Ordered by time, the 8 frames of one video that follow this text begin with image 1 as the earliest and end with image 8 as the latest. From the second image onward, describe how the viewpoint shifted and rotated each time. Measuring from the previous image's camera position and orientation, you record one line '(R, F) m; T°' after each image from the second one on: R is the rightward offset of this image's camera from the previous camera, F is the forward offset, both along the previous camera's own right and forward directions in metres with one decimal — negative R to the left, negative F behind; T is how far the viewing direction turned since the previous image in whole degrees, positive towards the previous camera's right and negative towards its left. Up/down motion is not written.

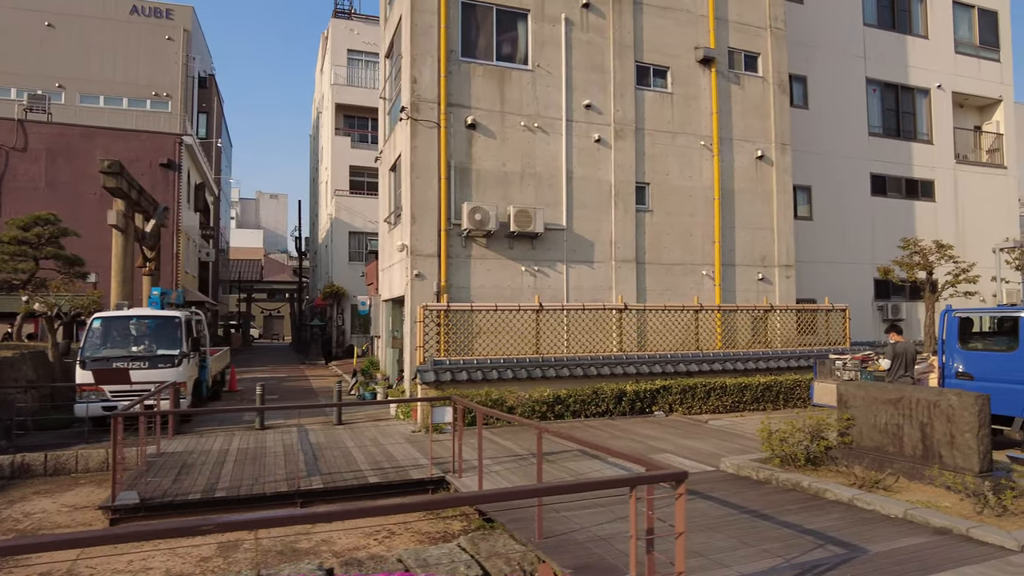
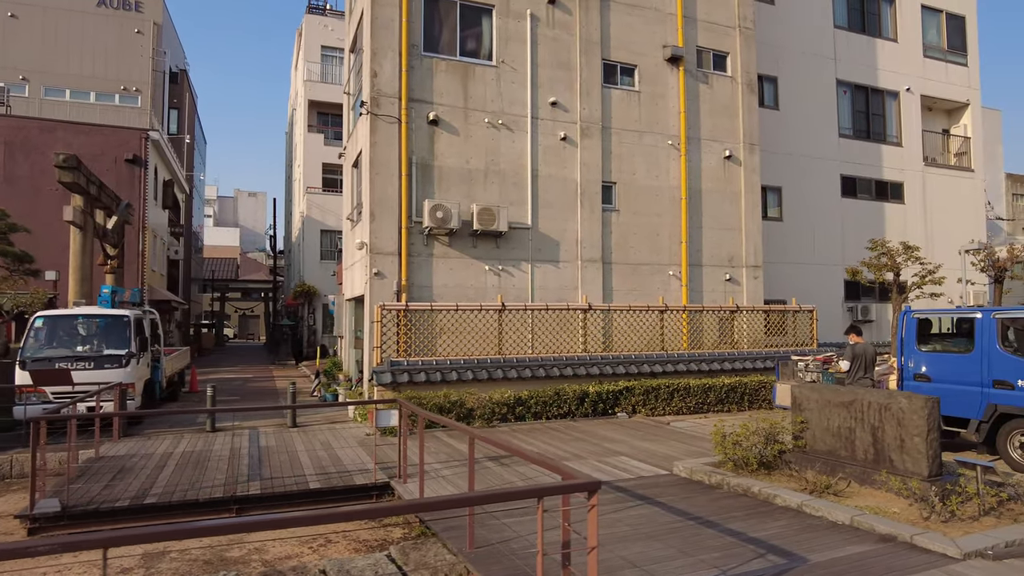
(+0.3, +0.2) m; +2°
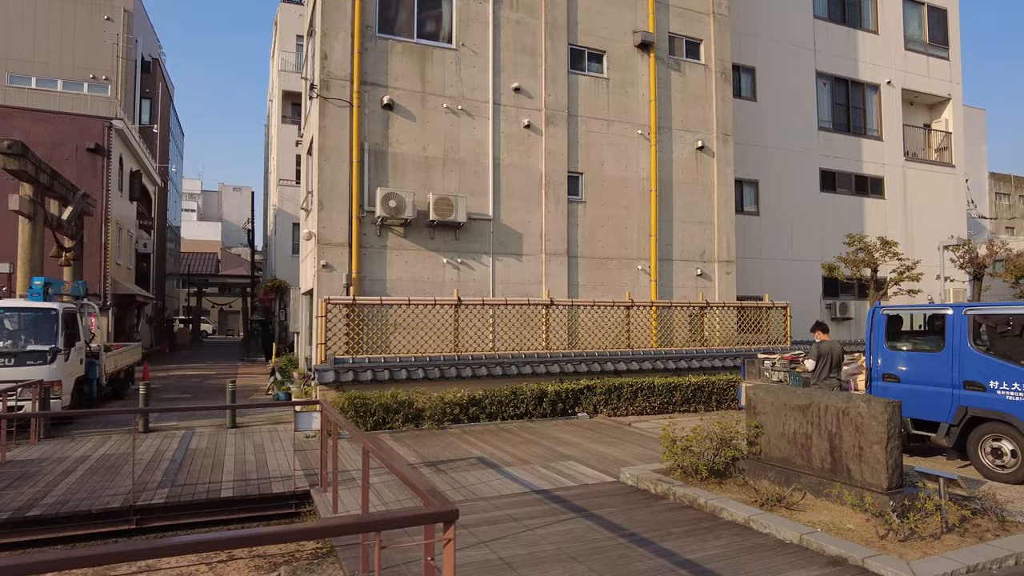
(+0.5, +0.5) m; +1°
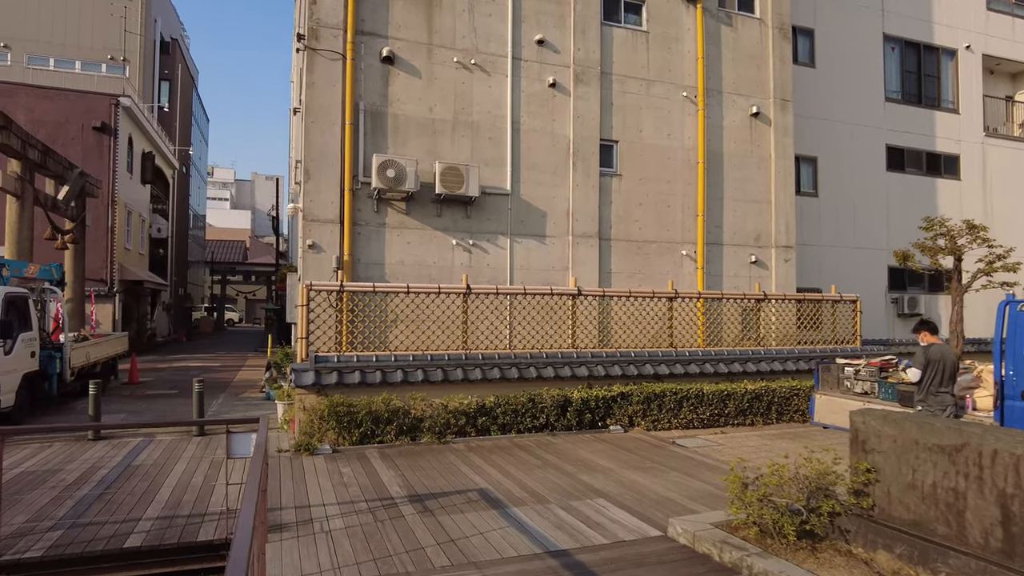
(+0.1, +1.5) m; -3°
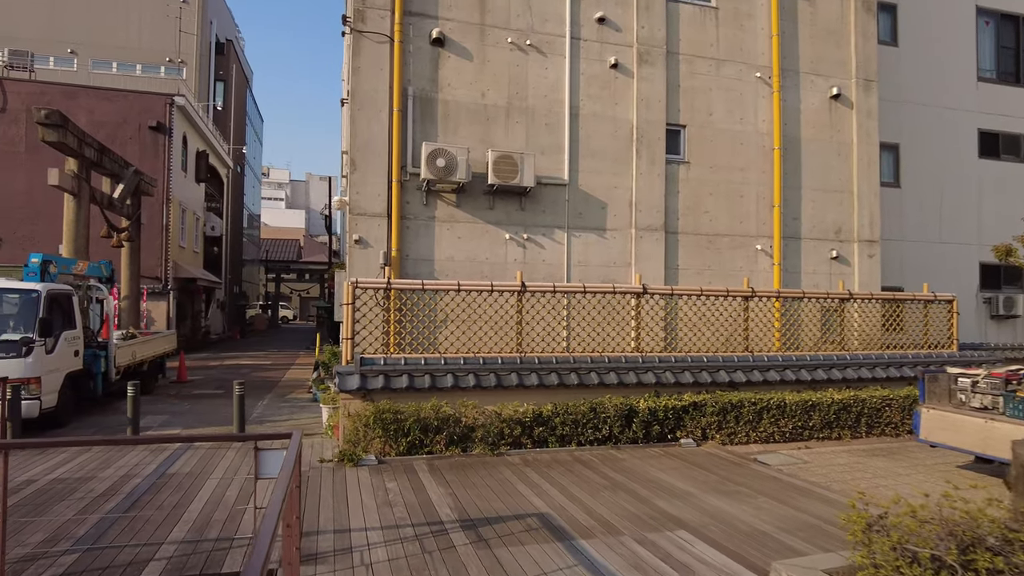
(-0.1, +0.6) m; -4°
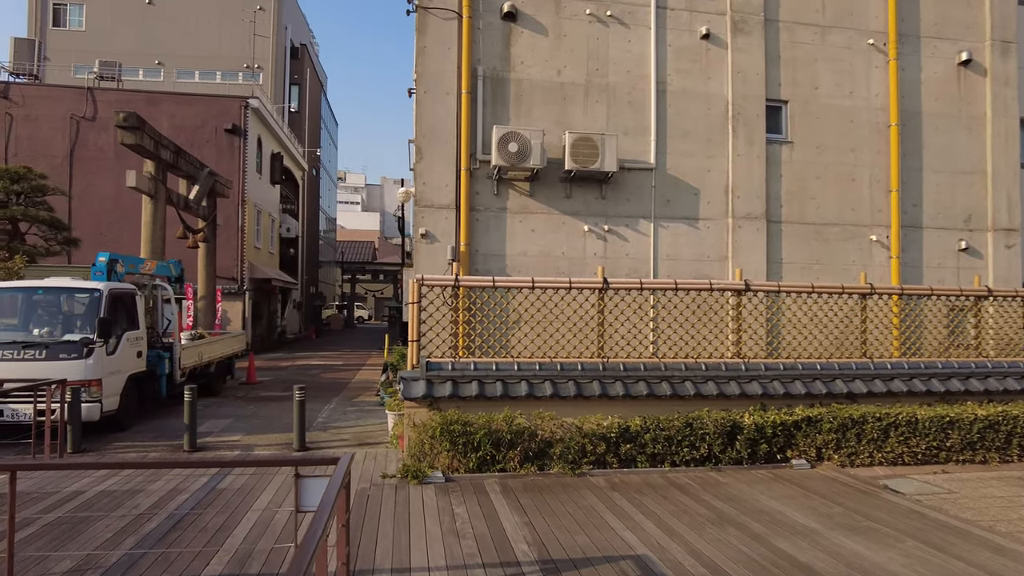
(-0.1, +0.7) m; -6°
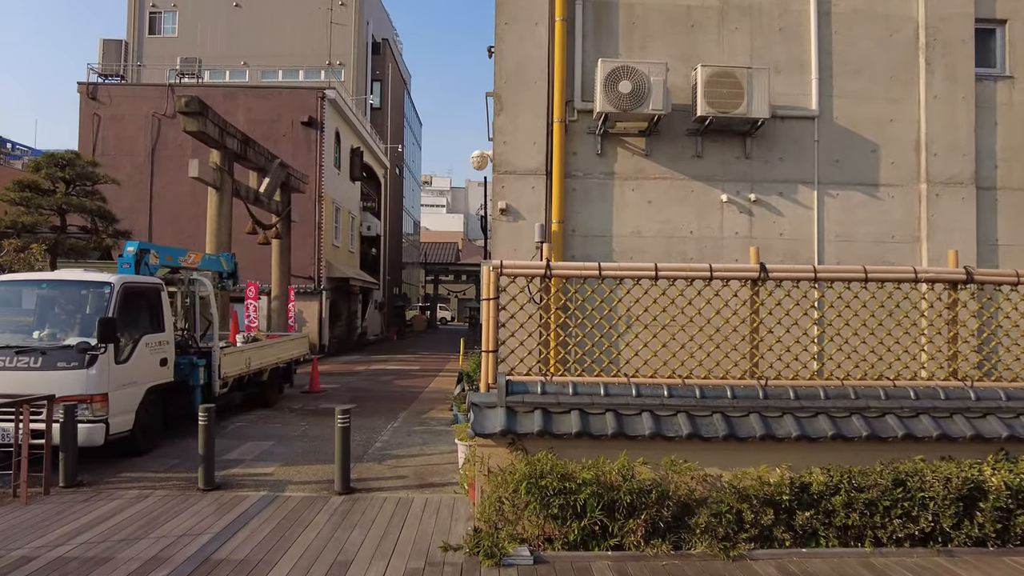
(-0.2, +1.8) m; -7°
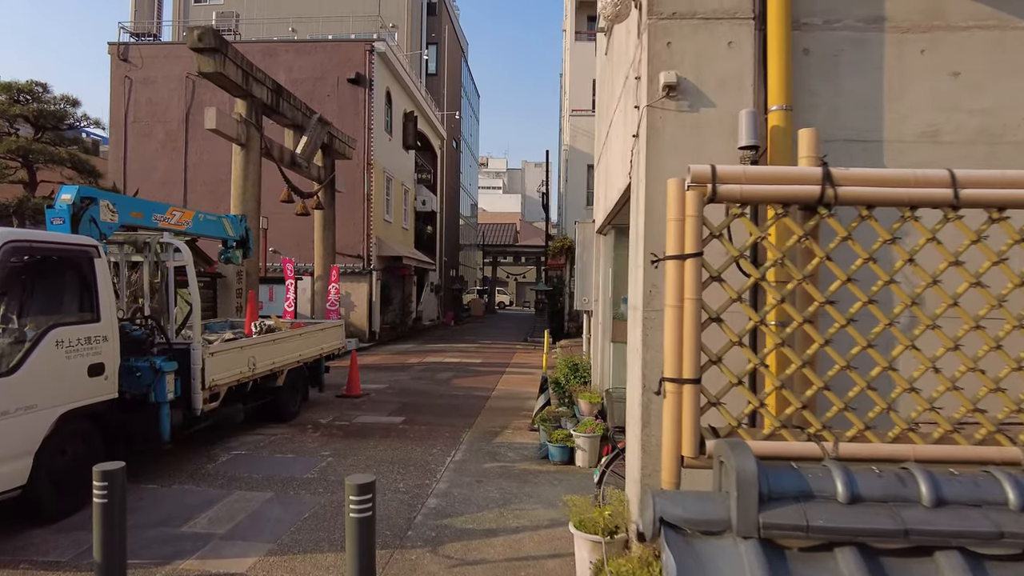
(-0.5, +2.6) m; -5°
